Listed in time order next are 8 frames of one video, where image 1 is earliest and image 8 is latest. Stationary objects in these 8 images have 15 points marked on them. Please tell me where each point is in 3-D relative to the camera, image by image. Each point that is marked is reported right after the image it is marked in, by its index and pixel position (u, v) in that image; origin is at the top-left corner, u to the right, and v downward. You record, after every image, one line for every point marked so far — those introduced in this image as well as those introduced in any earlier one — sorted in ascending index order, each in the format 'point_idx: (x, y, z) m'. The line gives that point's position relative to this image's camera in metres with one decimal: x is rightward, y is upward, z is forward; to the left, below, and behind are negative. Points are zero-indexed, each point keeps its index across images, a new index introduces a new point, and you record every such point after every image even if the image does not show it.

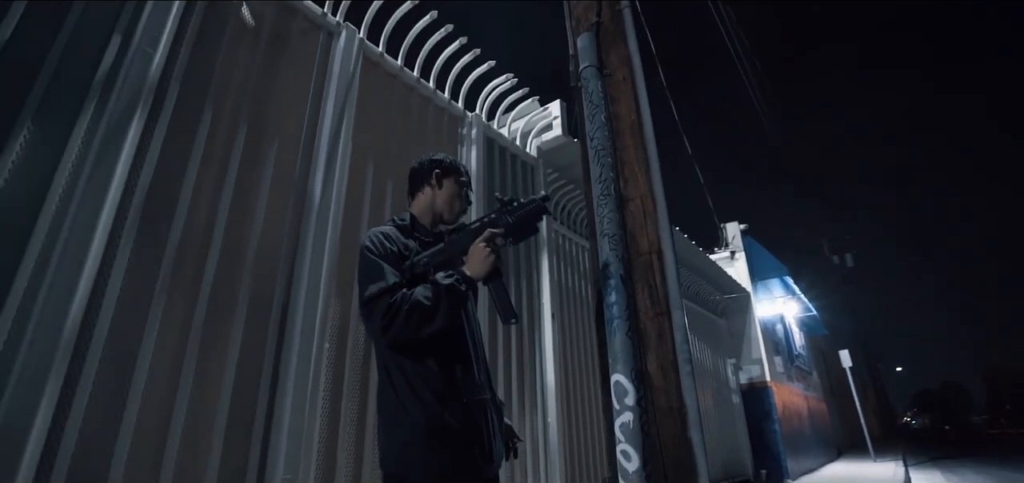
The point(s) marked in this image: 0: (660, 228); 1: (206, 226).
0: (+0.6, +0.1, +2.1) m
1: (-1.3, +0.1, +2.1) m
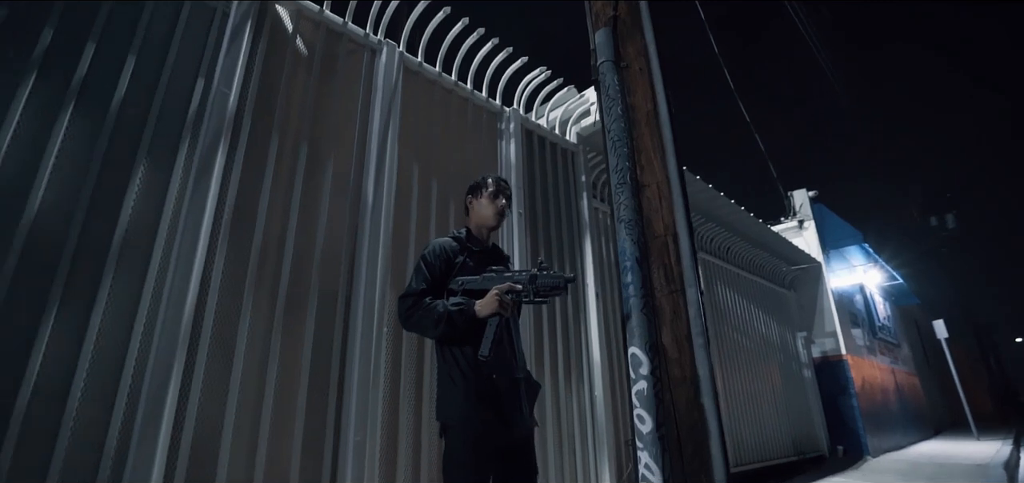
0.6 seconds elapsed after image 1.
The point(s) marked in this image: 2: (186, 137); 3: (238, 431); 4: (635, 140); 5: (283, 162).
0: (+0.7, +0.1, +2.2) m
1: (-1.2, +0.1, +2.5) m
2: (-1.6, +0.5, +2.4) m
3: (-1.2, -0.8, +2.2) m
4: (+0.6, +0.5, +2.4) m
5: (-1.2, +0.4, +2.6) m
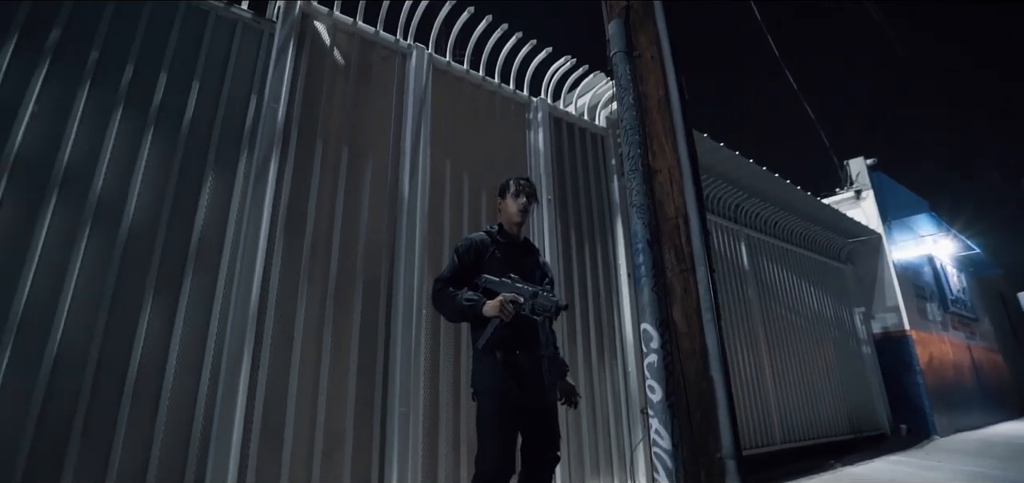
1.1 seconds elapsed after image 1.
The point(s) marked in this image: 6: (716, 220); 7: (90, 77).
0: (+0.8, +0.2, +2.3) m
1: (-1.1, +0.1, +2.8) m
2: (-1.5, +0.5, +2.7) m
3: (-1.1, -0.8, +2.5) m
4: (+0.7, +0.6, +2.5) m
5: (-1.1, +0.5, +2.9) m
6: (+2.8, +0.3, +6.6) m
7: (-2.1, +0.8, +2.4) m
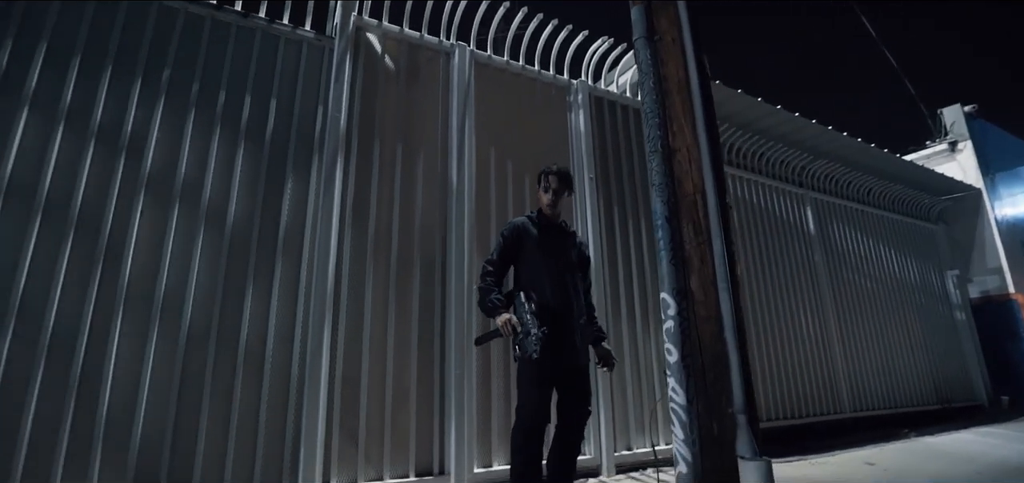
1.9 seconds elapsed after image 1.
0: (+1.0, +0.4, +2.5) m
1: (-0.8, +0.2, +3.3) m
2: (-1.3, +0.6, +3.2) m
3: (-0.9, -0.7, +3.0) m
4: (+0.8, +0.7, +2.6) m
5: (-0.9, +0.5, +3.3) m
6: (+3.5, +0.8, +6.4) m
7: (-1.9, +0.8, +3.0) m
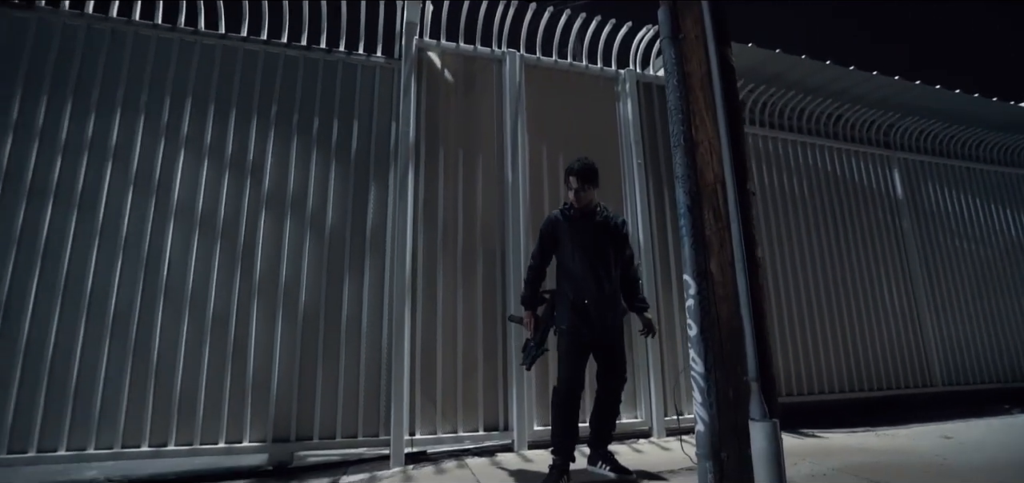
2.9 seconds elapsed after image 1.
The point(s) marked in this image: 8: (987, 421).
0: (+1.2, +0.4, +2.7) m
1: (-0.5, +0.2, +3.8) m
2: (-0.9, +0.6, +3.8) m
3: (-0.5, -0.7, +3.6) m
4: (+1.1, +0.8, +2.9) m
5: (-0.5, +0.6, +3.9) m
6: (+4.3, +1.2, +6.0) m
7: (-1.6, +0.8, +3.7) m
8: (+4.7, -1.8, +4.8) m
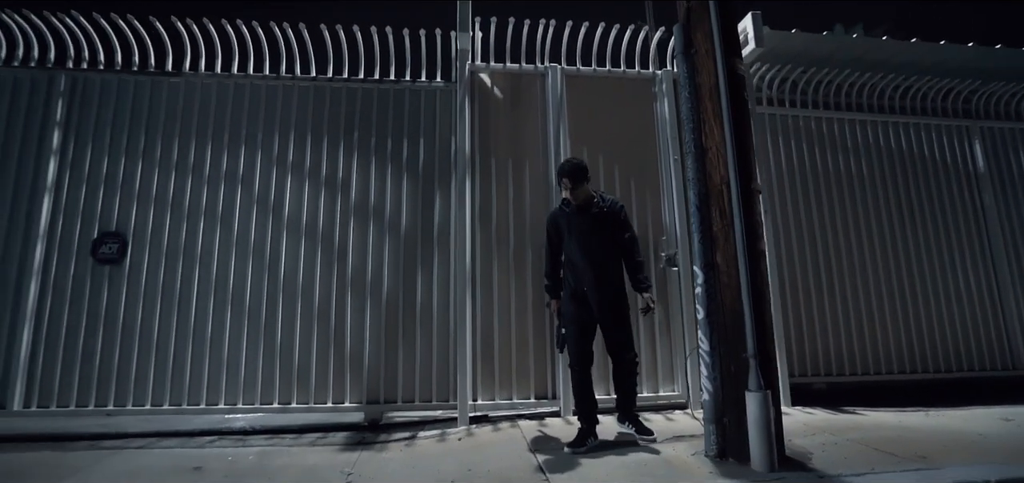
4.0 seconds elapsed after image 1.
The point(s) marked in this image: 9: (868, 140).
0: (+1.3, +0.5, +3.0) m
1: (-0.1, +0.3, +4.4) m
2: (-0.6, +0.6, +4.4) m
3: (-0.1, -0.7, +4.2) m
4: (+1.2, +0.8, +3.2) m
5: (-0.1, +0.6, +4.4) m
6: (+5.0, +1.4, +5.8) m
7: (-1.3, +0.8, +4.4) m
8: (+5.2, -1.5, +4.6) m
9: (+4.1, +1.2, +5.6) m
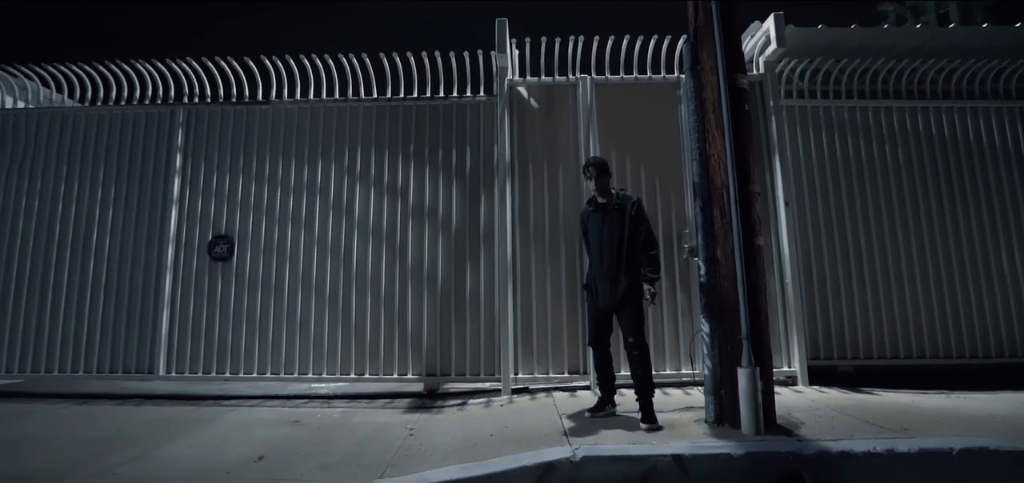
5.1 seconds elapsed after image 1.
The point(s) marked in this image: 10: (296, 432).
0: (+1.5, +0.5, +3.4) m
1: (+0.3, +0.3, +5.0) m
2: (-0.2, +0.6, +5.0) m
3: (+0.3, -0.6, +4.8) m
4: (+1.4, +0.9, +3.6) m
5: (+0.3, +0.7, +5.0) m
6: (+5.4, +1.6, +5.7) m
7: (-0.9, +0.8, +5.1) m
8: (+5.6, -1.4, +4.5) m
9: (+4.6, +1.3, +5.6) m
10: (-1.7, -1.5, +3.9) m
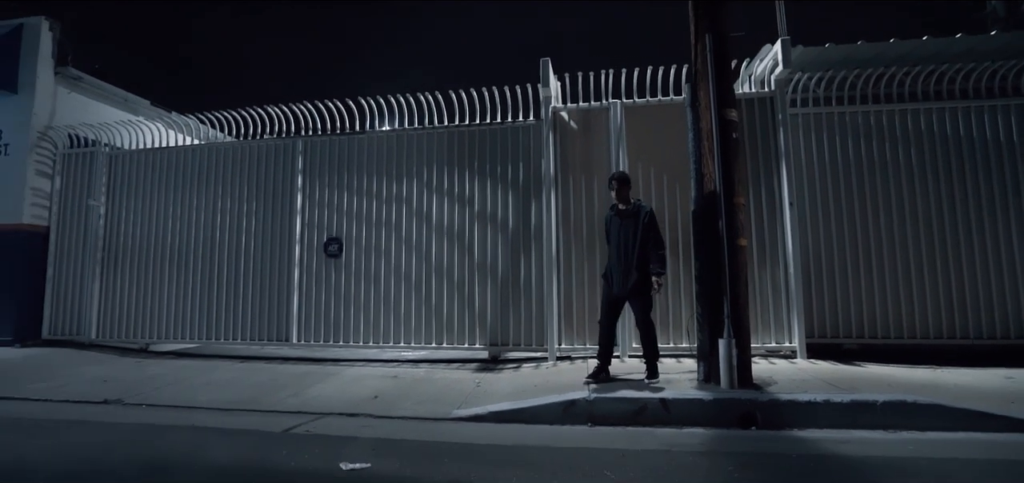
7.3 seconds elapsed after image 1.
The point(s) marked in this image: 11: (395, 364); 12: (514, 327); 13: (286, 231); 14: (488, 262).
0: (+1.8, +0.5, +4.4) m
1: (+0.8, +0.3, +6.1) m
2: (+0.4, +0.7, +6.2) m
3: (+0.8, -0.6, +6.0) m
4: (+1.8, +0.9, +4.6) m
5: (+0.8, +0.7, +6.1) m
6: (+6.0, +1.7, +6.1) m
7: (-0.3, +0.8, +6.4) m
8: (+6.1, -1.3, +5.0) m
9: (+5.1, +1.4, +6.1) m
10: (-1.3, -1.5, +5.3) m
11: (-1.5, -1.6, +6.3) m
12: (0.0, -1.1, +6.1) m
13: (-3.2, +0.1, +6.9) m
14: (-0.3, -0.3, +6.3) m
